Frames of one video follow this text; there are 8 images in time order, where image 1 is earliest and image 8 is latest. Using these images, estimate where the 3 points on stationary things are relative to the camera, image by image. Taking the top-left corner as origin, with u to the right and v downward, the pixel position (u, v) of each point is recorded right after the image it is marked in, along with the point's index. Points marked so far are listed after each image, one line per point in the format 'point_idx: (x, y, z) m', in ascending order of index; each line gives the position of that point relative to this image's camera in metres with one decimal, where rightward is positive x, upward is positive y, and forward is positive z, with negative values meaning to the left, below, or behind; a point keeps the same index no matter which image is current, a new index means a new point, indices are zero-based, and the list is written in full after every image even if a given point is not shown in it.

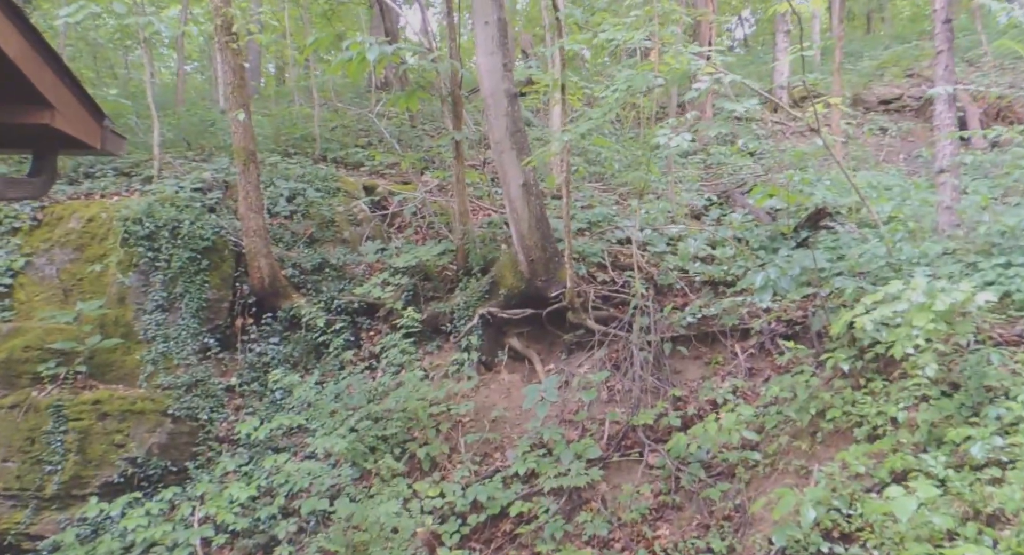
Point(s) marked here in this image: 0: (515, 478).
0: (0.0, -1.7, +6.3) m
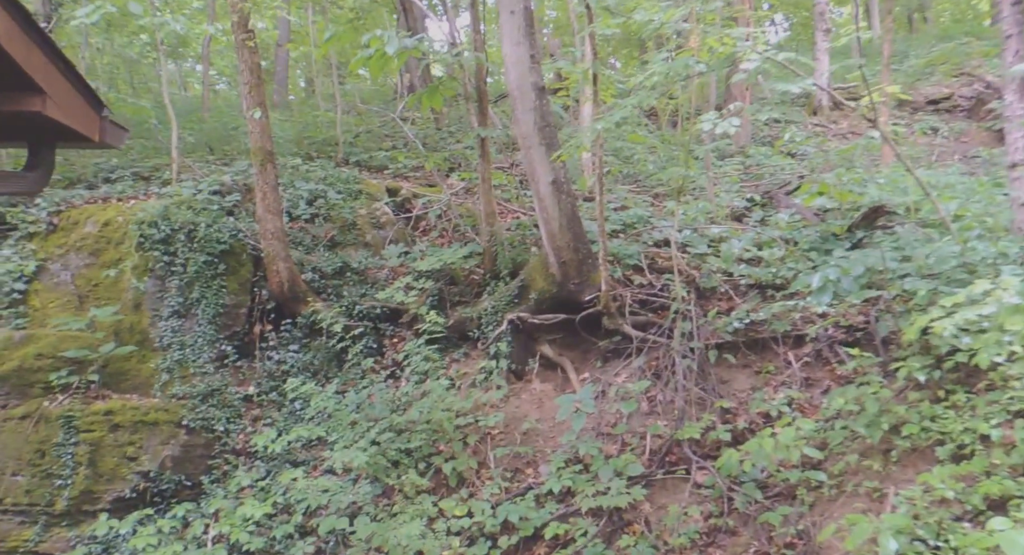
0: (+0.3, -1.7, +5.8) m
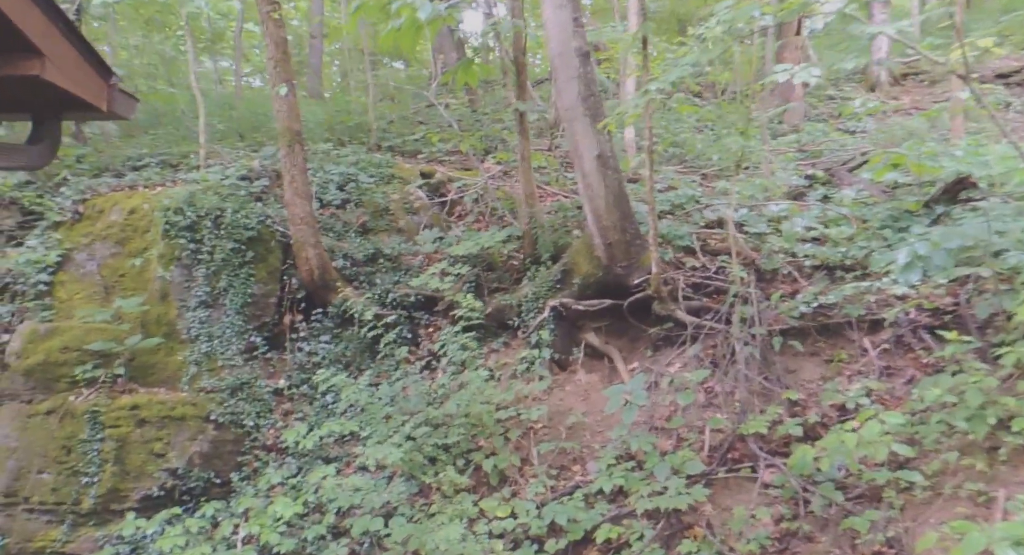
0: (+0.6, -1.6, +5.3) m
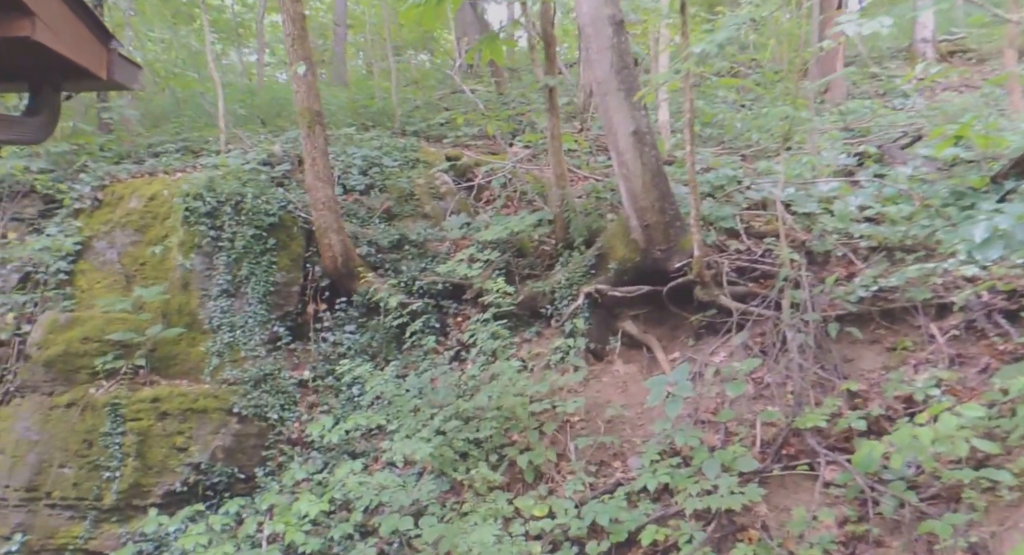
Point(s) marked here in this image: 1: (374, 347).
0: (+0.9, -1.4, +5.0) m
1: (-1.4, -0.7, +7.6) m
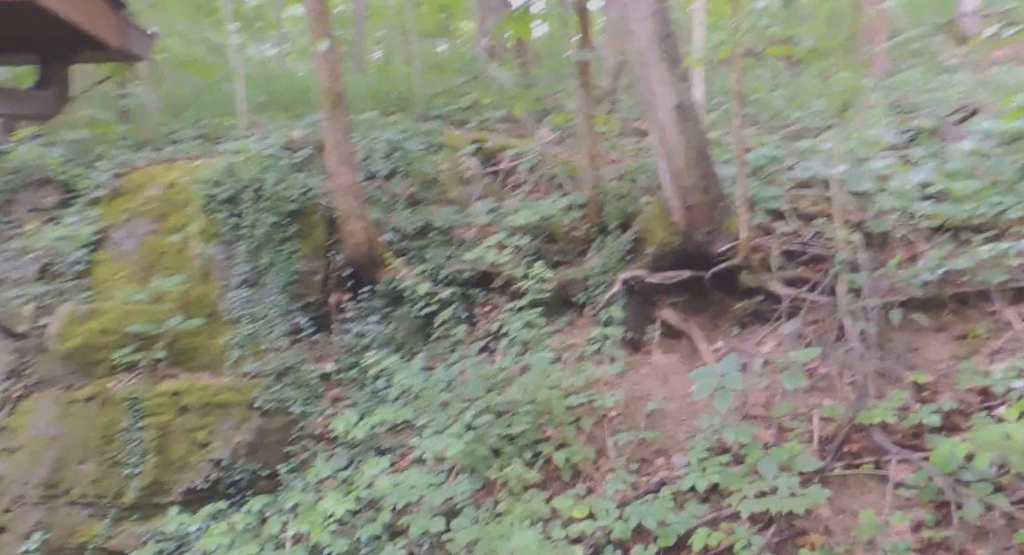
0: (+1.1, -1.3, +4.6) m
1: (-1.1, -0.6, +7.3) m
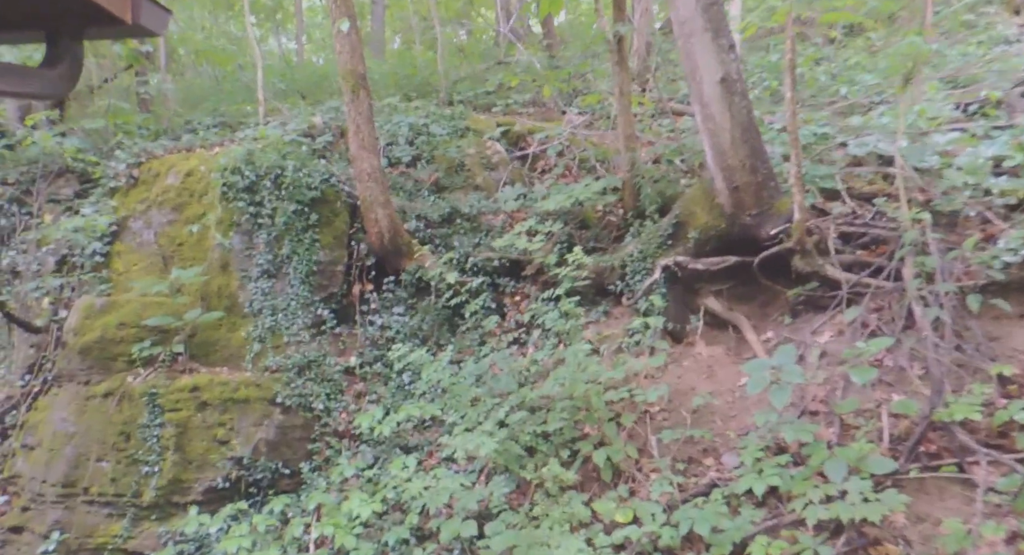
0: (+1.3, -1.3, +4.3) m
1: (-0.8, -0.5, +6.9) m
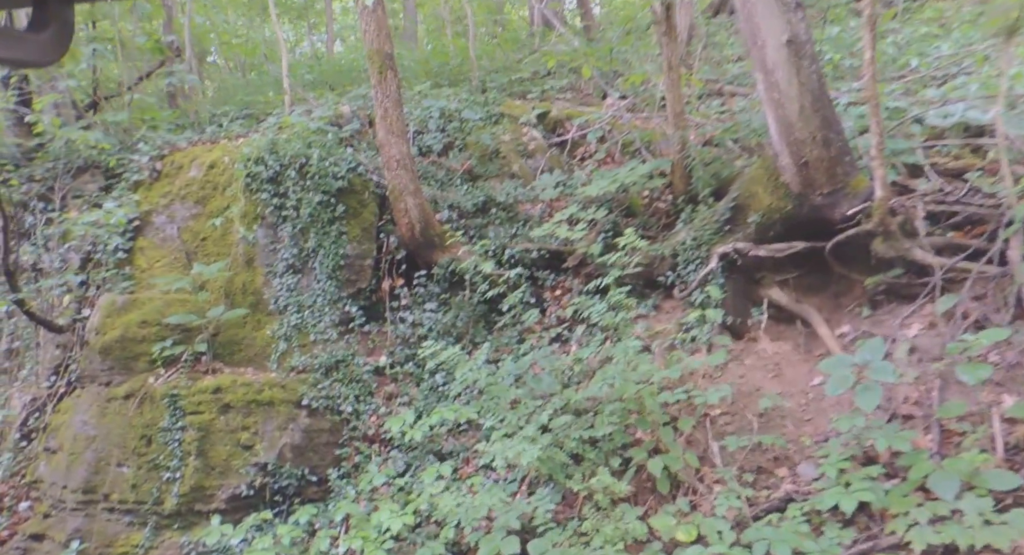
0: (+1.6, -1.2, +3.7) m
1: (-0.4, -0.4, +6.4) m
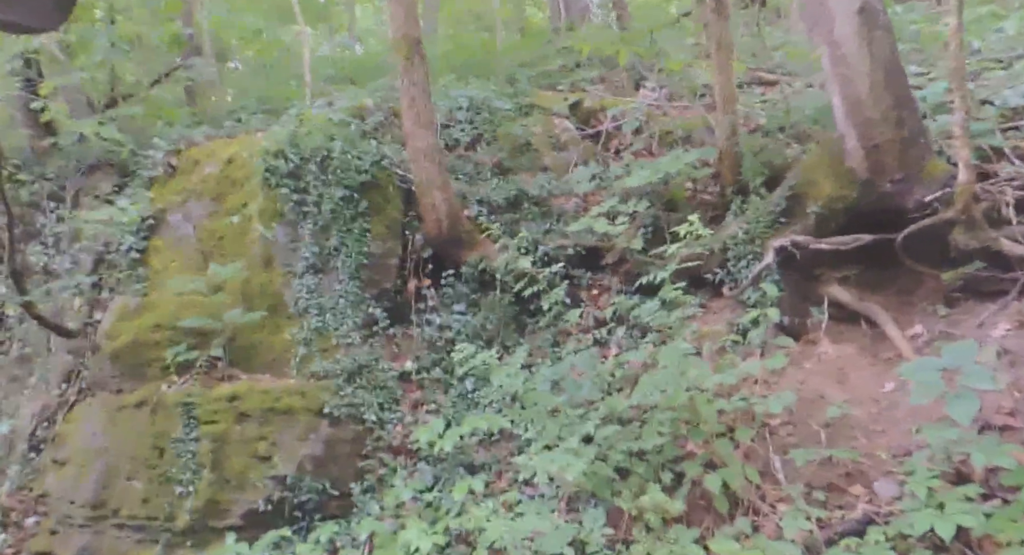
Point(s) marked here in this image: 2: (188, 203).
0: (+1.8, -1.1, +3.2) m
1: (-0.2, -0.4, +6.0) m
2: (-3.1, +0.7, +7.1) m
